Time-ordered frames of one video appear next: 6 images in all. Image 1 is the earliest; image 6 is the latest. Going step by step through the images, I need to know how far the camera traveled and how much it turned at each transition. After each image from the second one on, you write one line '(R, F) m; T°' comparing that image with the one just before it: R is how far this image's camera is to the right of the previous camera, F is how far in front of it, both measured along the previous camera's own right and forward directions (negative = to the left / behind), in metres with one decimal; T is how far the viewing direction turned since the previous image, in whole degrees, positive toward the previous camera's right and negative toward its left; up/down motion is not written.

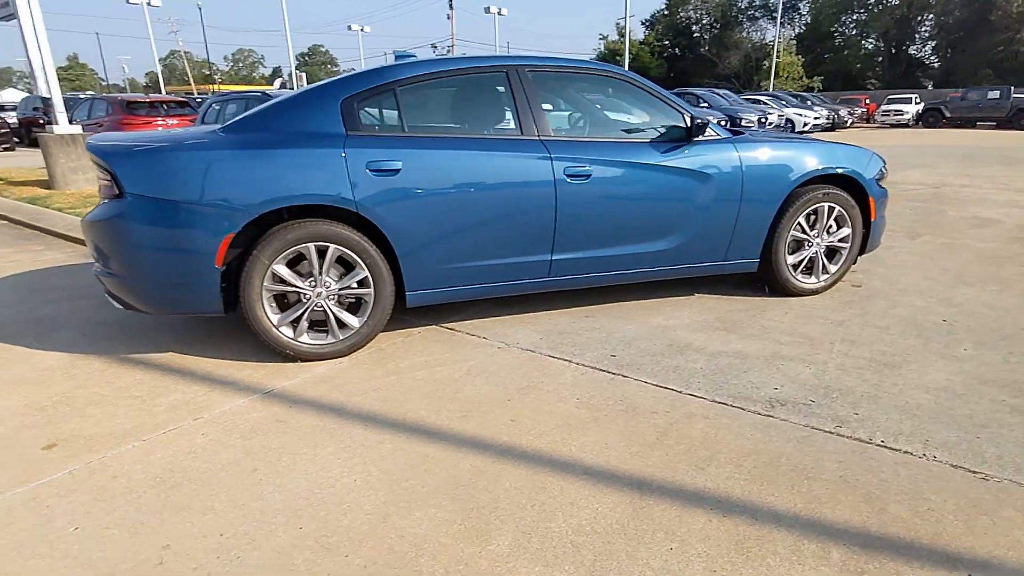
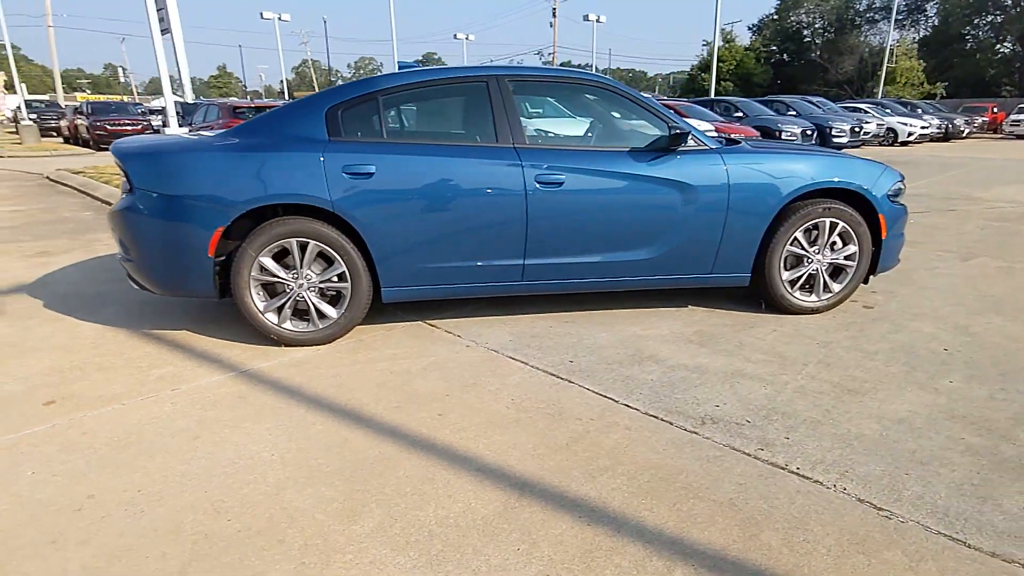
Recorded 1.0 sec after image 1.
(+0.8, 0.0) m; -9°
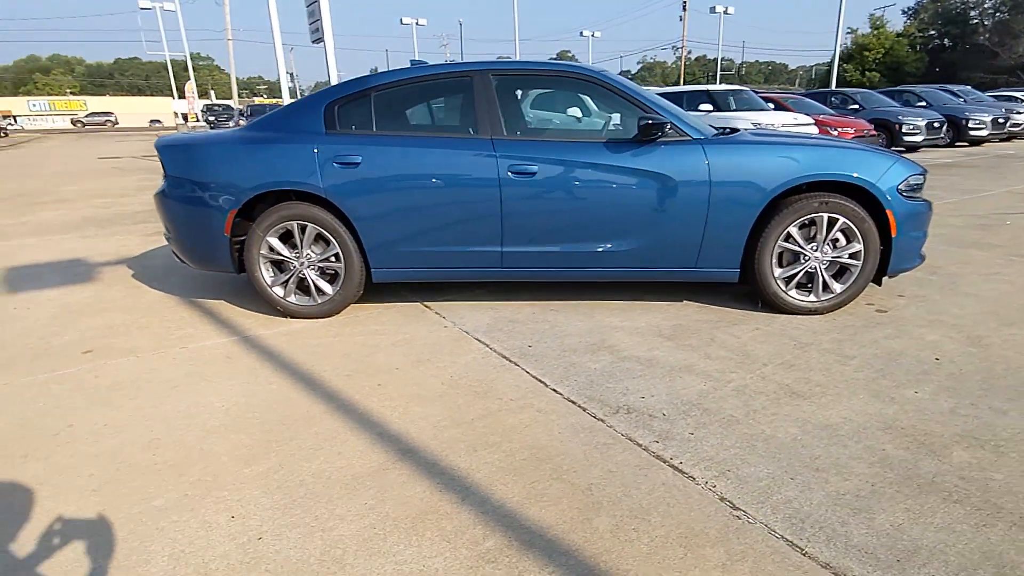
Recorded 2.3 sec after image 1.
(+1.0, 0.0) m; -12°
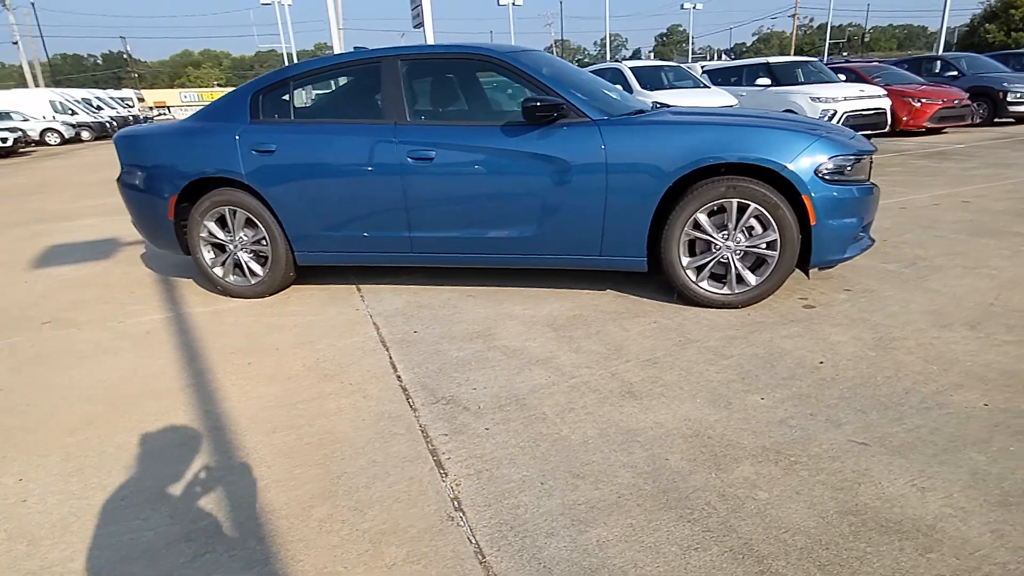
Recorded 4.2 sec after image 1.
(+1.3, +0.2) m; -10°
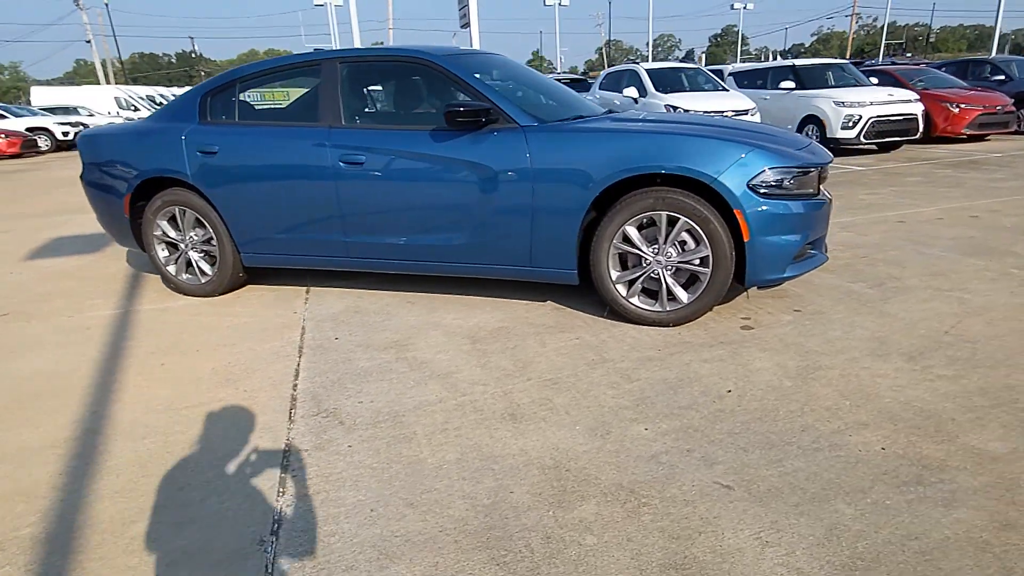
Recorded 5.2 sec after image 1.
(+0.7, +0.2) m; -4°
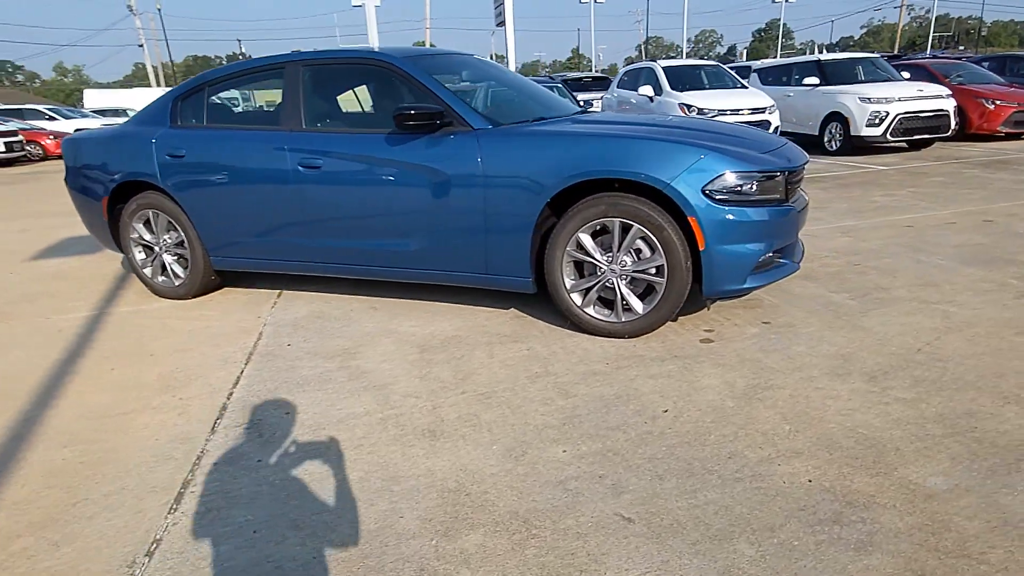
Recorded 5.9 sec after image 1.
(+0.5, +0.1) m; -3°
